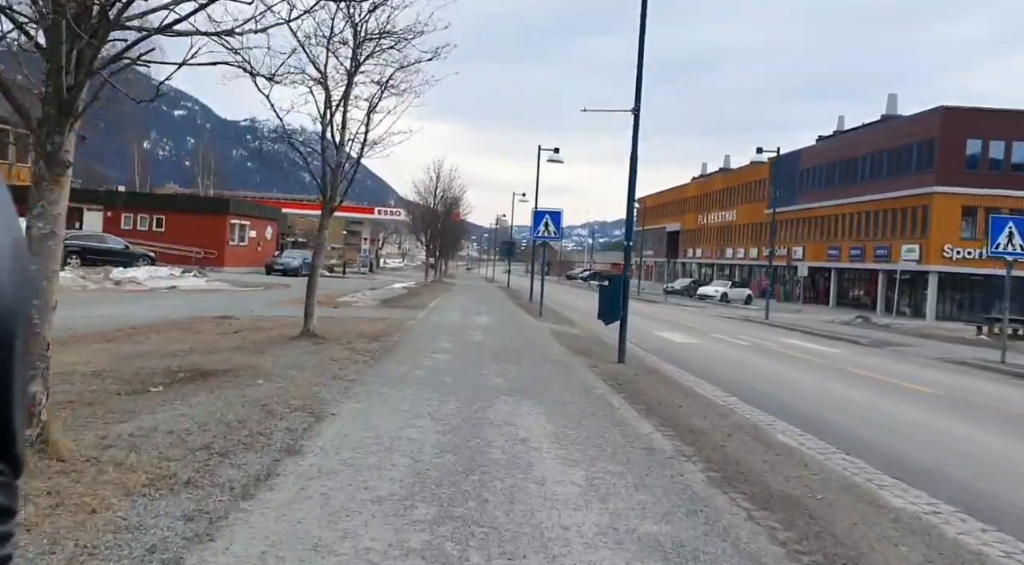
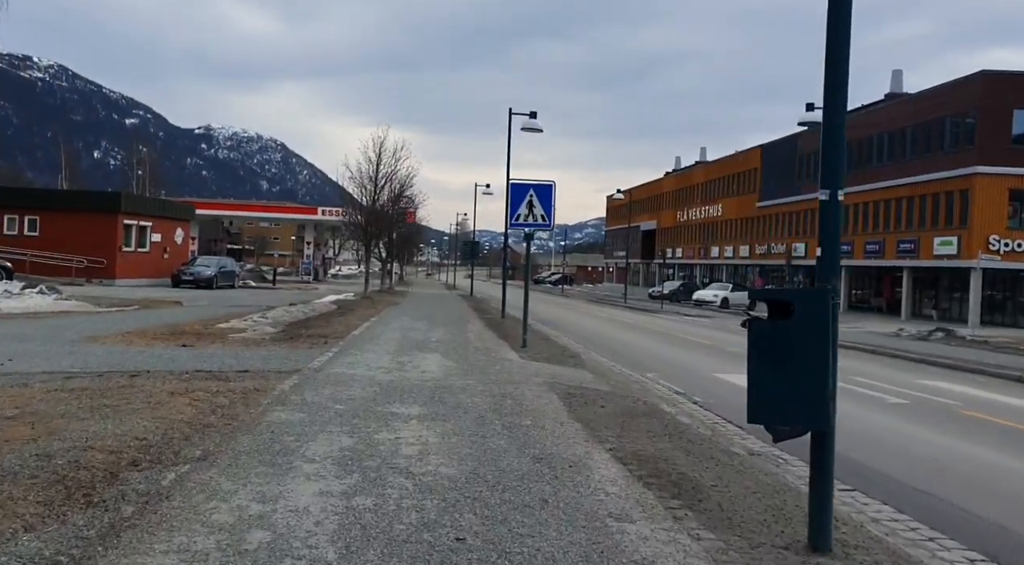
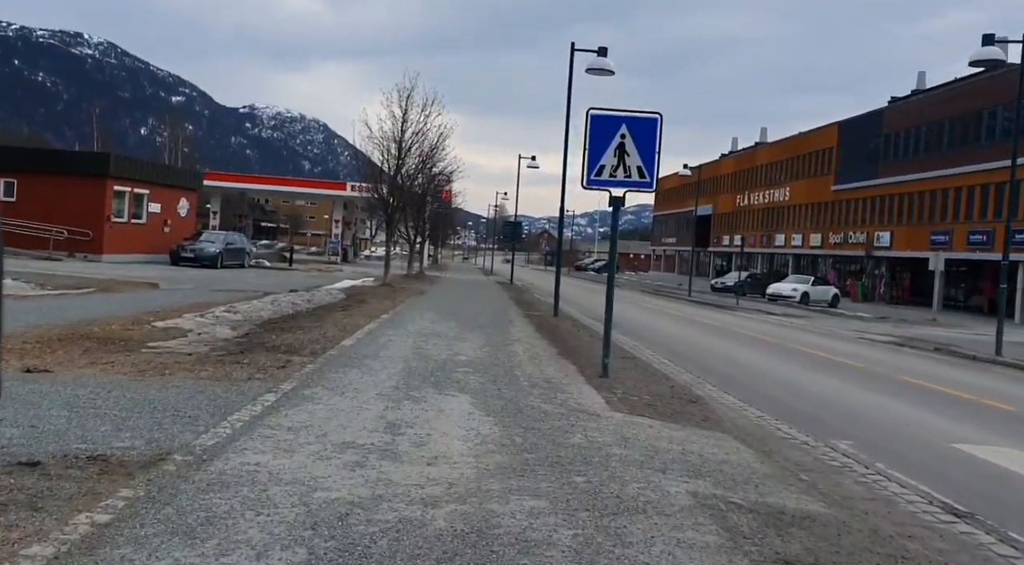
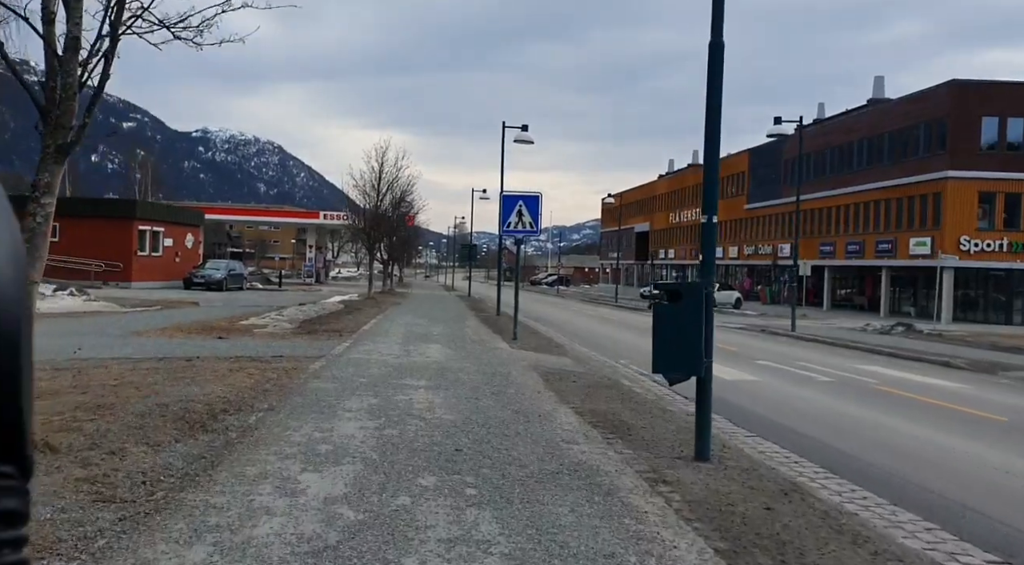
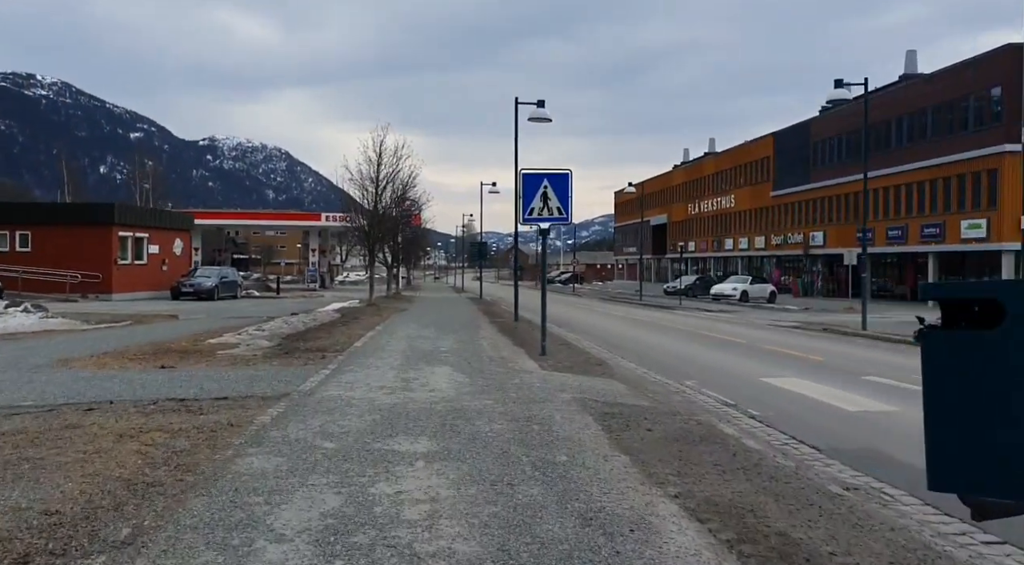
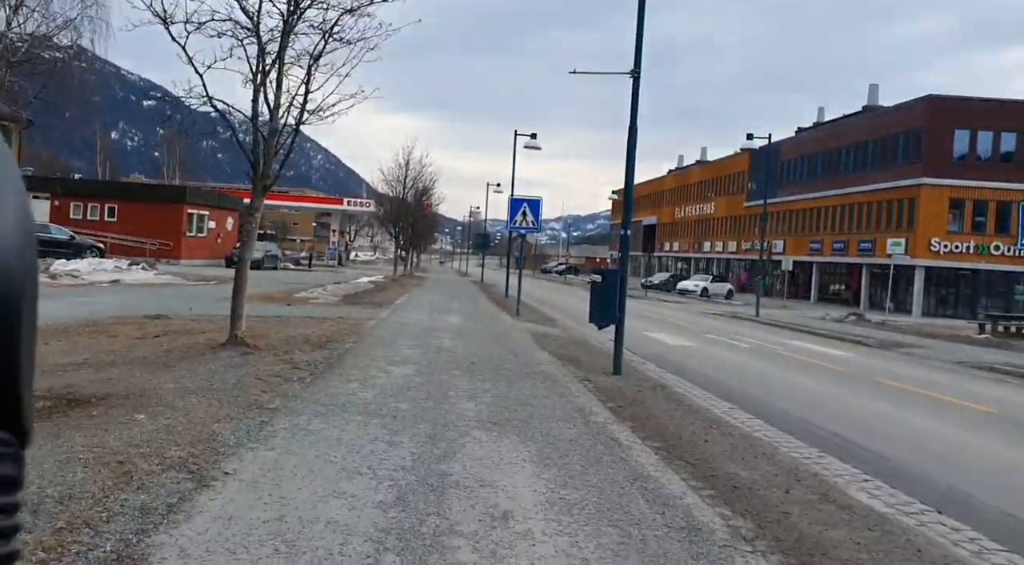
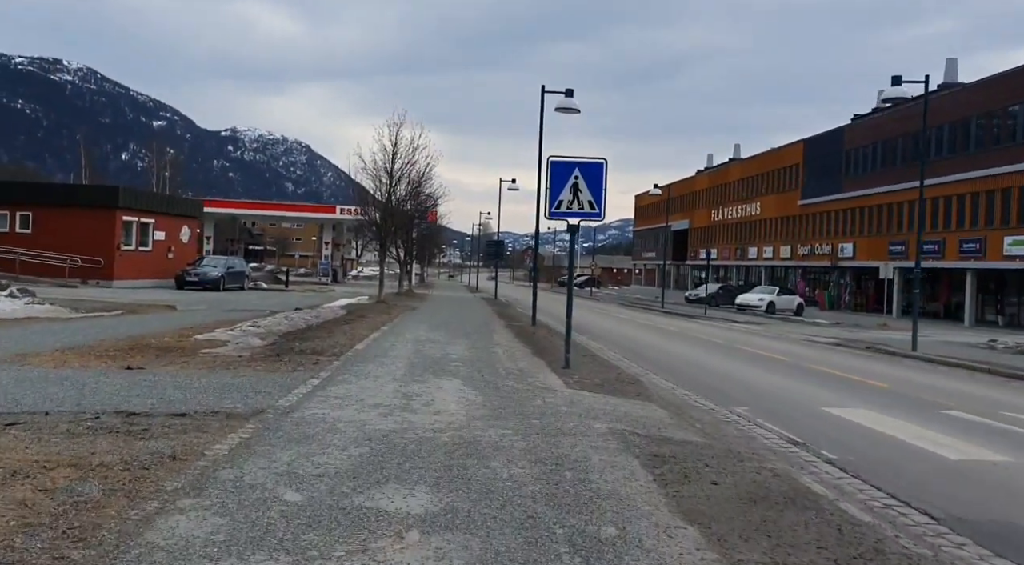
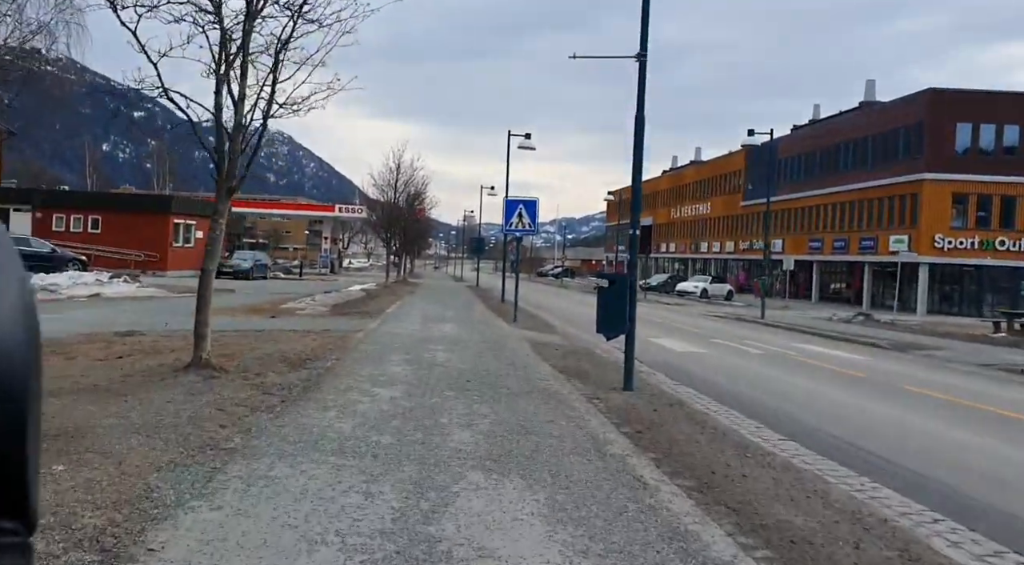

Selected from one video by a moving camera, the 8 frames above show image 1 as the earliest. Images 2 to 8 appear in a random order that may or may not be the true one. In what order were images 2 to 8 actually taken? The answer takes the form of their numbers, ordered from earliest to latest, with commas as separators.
6, 8, 4, 2, 5, 7, 3
